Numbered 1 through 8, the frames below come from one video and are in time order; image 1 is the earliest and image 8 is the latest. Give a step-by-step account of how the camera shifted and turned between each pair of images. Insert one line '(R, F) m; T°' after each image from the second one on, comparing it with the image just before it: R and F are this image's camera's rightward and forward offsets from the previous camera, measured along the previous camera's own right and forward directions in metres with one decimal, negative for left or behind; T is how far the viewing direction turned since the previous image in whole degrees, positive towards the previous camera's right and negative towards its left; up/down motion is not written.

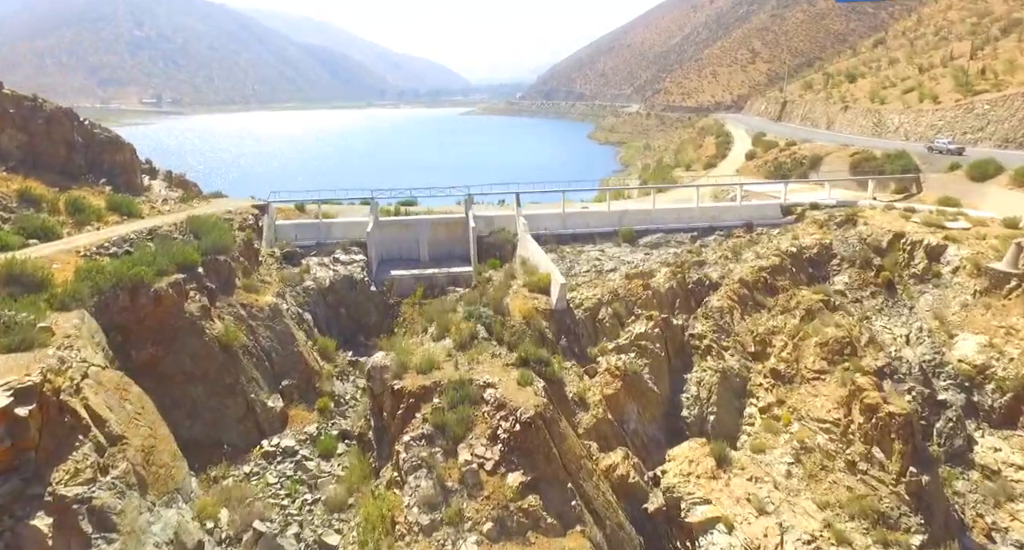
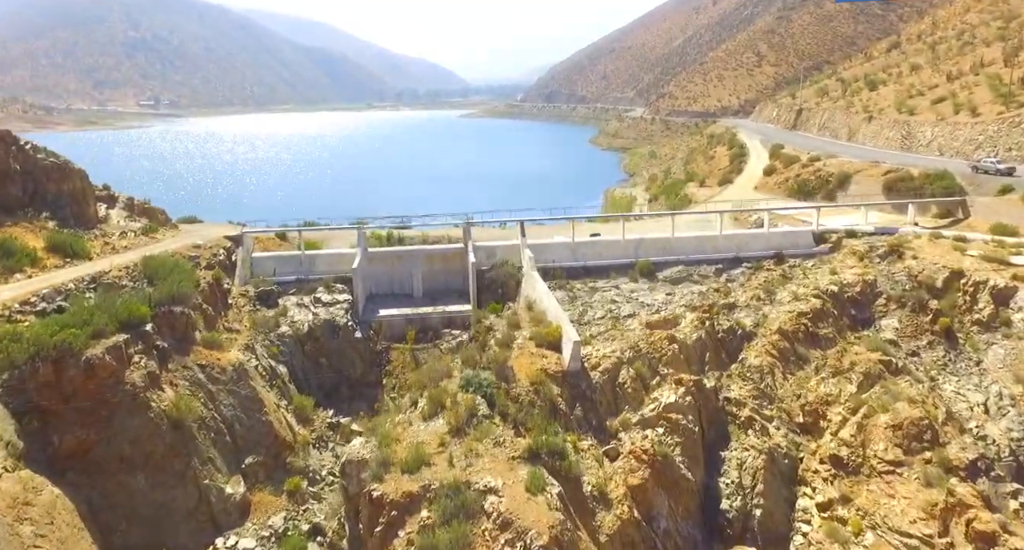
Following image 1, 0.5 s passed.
(-0.1, +1.4) m; 0°
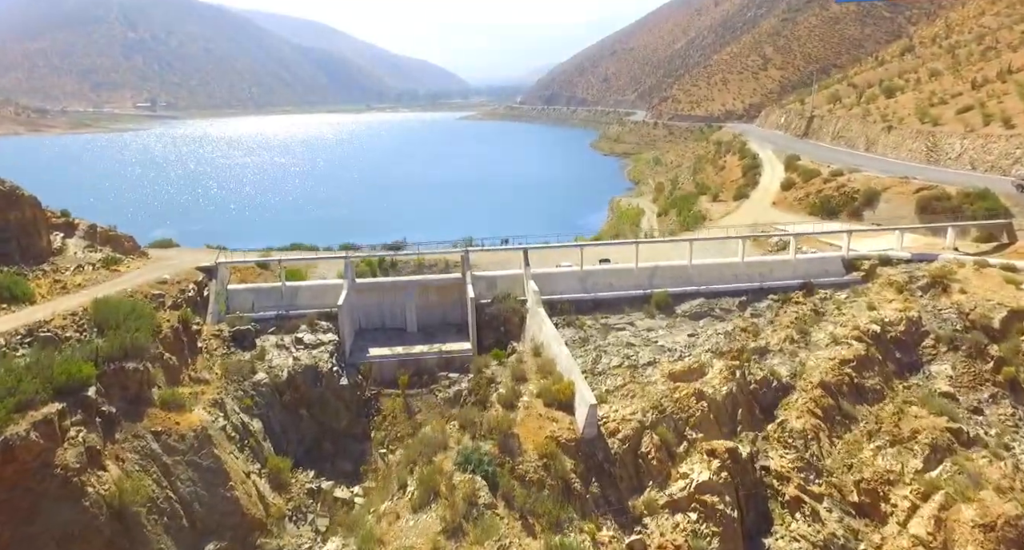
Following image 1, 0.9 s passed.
(-0.1, +1.1) m; 0°
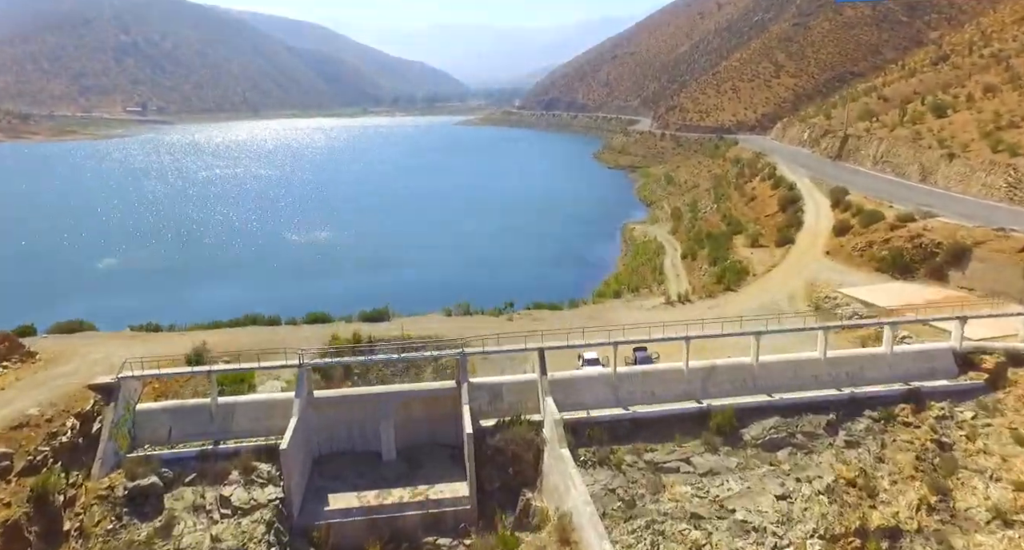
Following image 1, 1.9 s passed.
(-0.2, +2.8) m; 0°
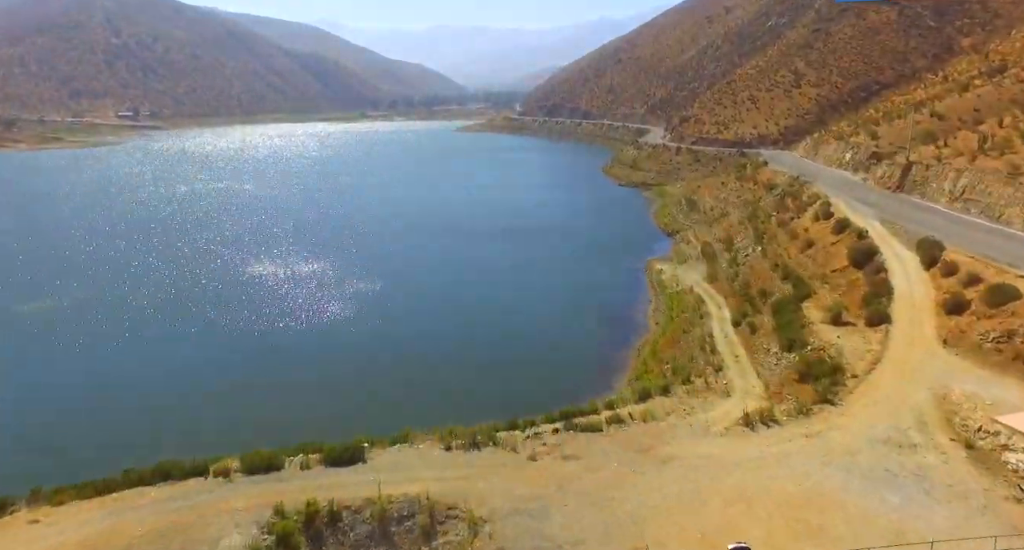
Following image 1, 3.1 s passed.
(-0.4, +3.5) m; 0°
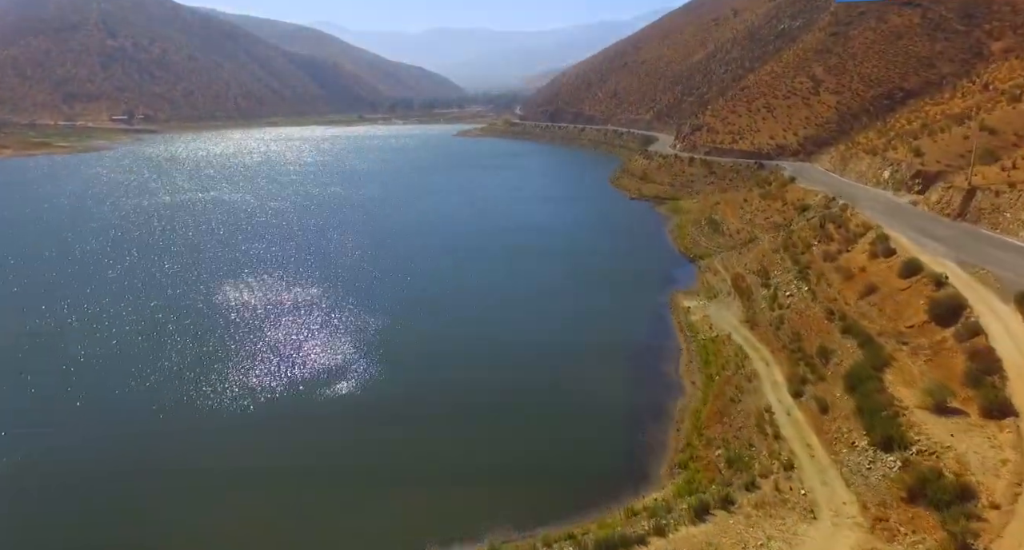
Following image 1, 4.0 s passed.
(-0.3, +2.6) m; 0°
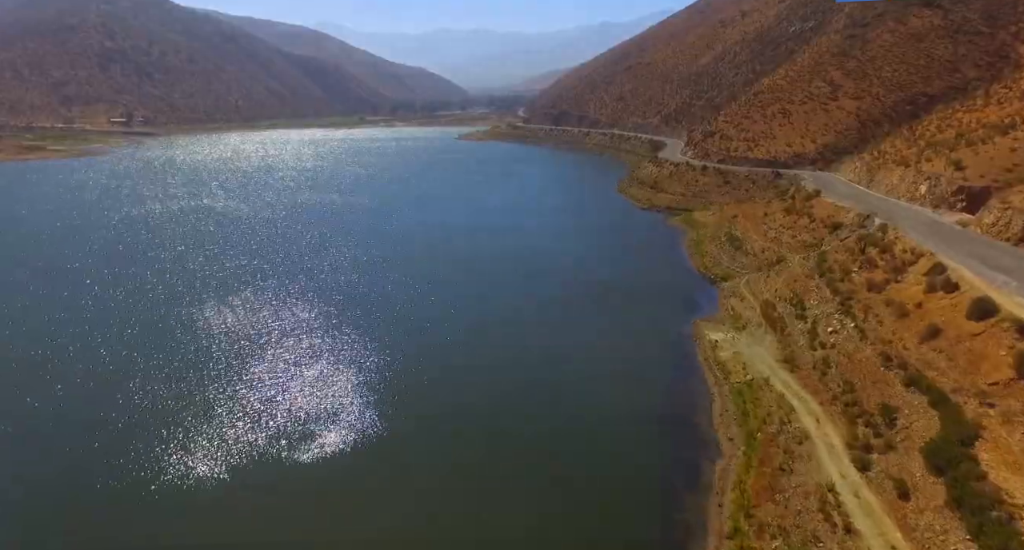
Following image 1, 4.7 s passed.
(-0.2, +1.9) m; 0°
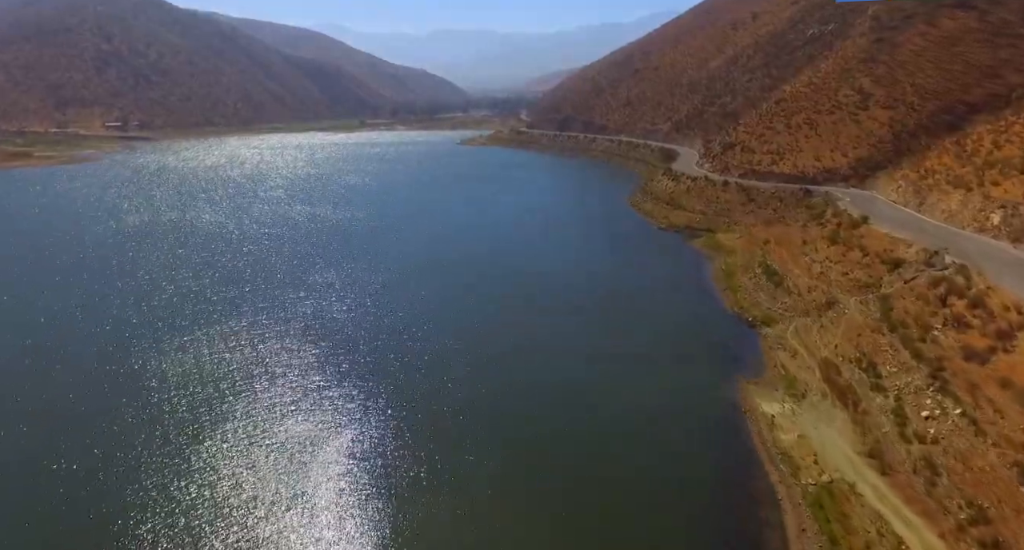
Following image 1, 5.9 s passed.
(-0.3, +3.3) m; 0°
